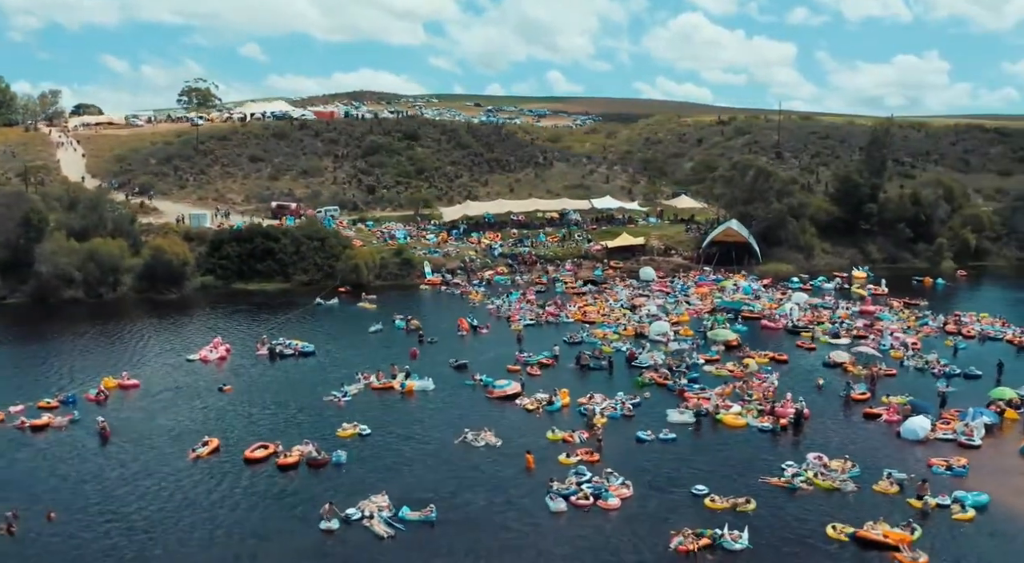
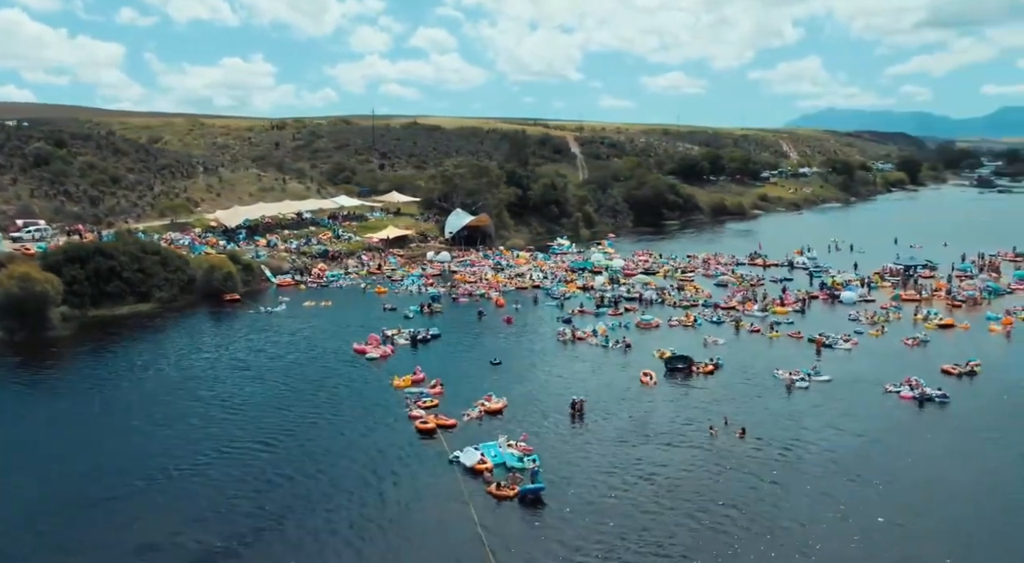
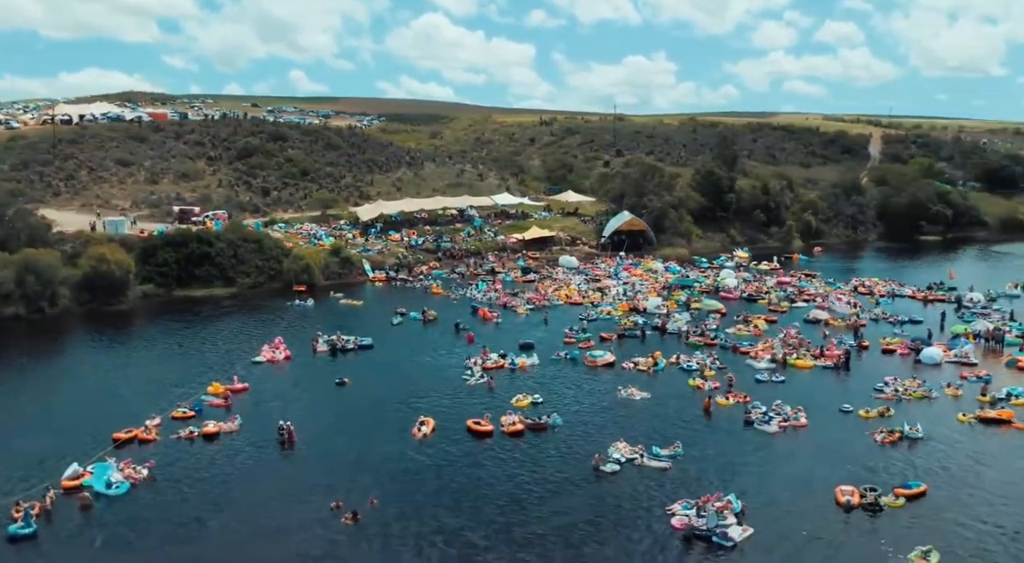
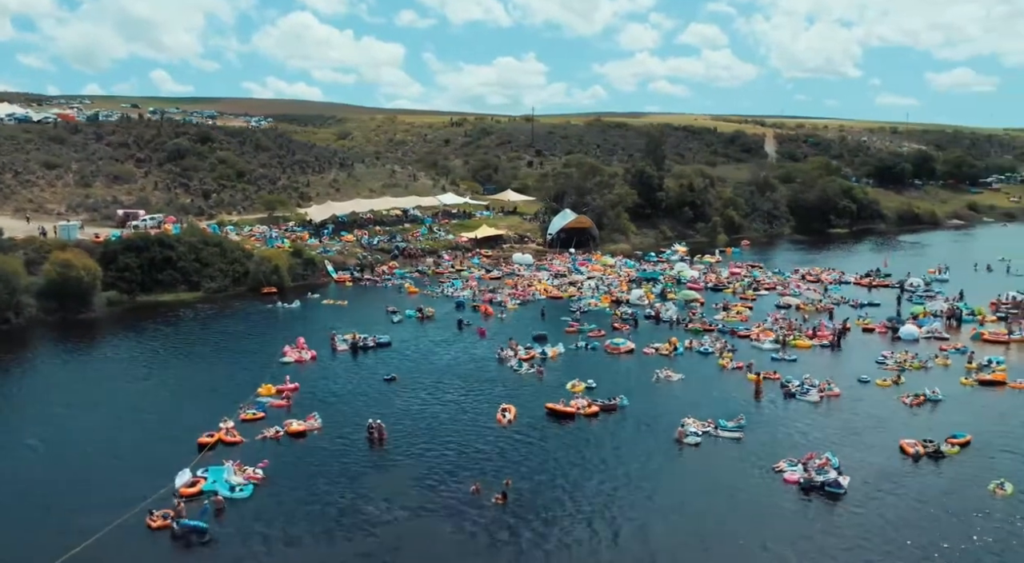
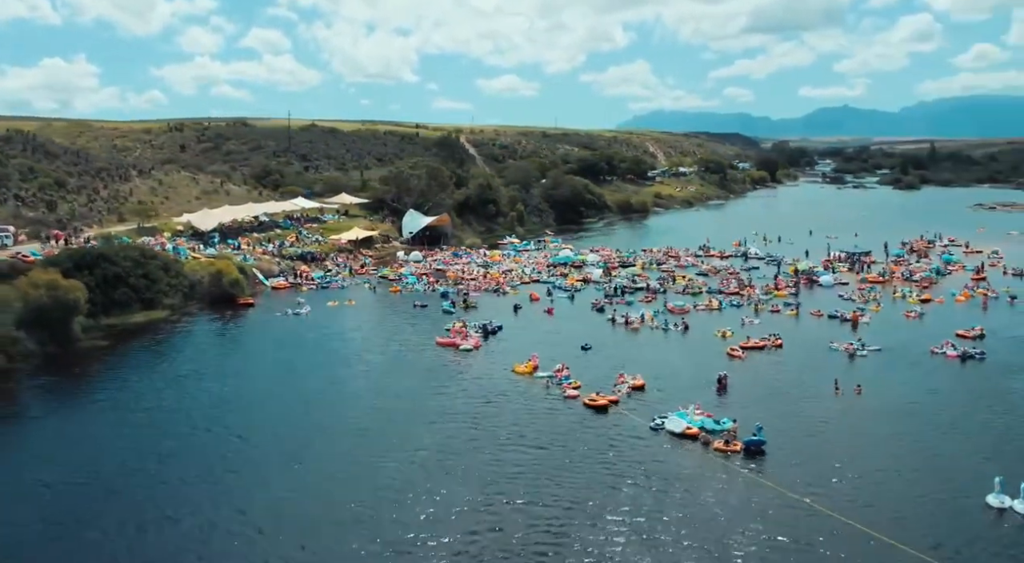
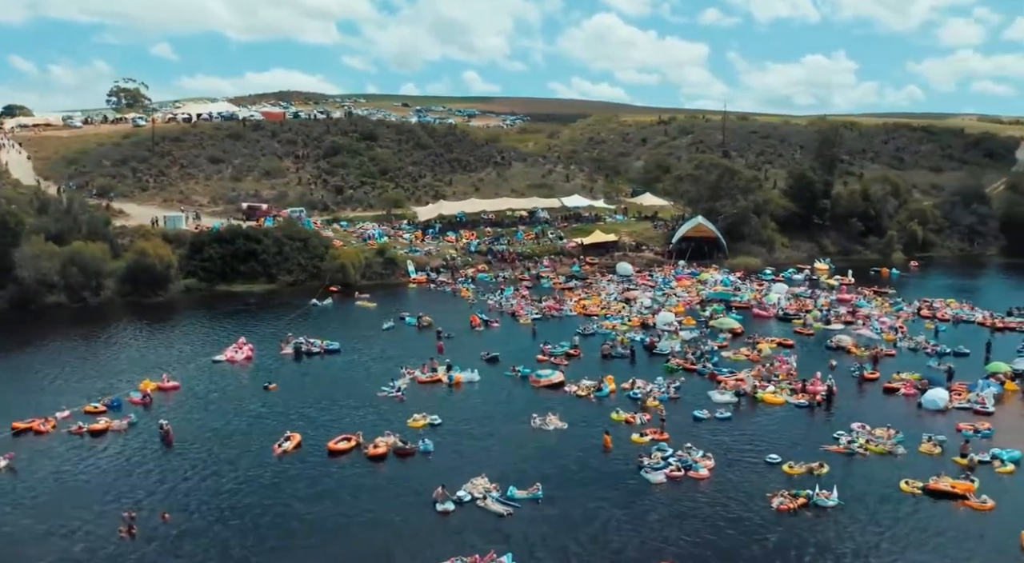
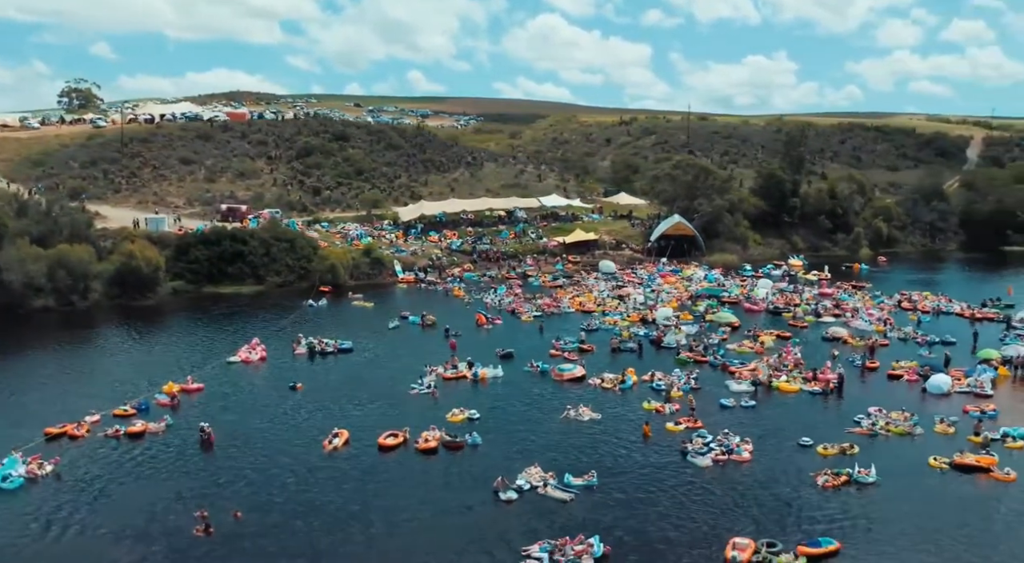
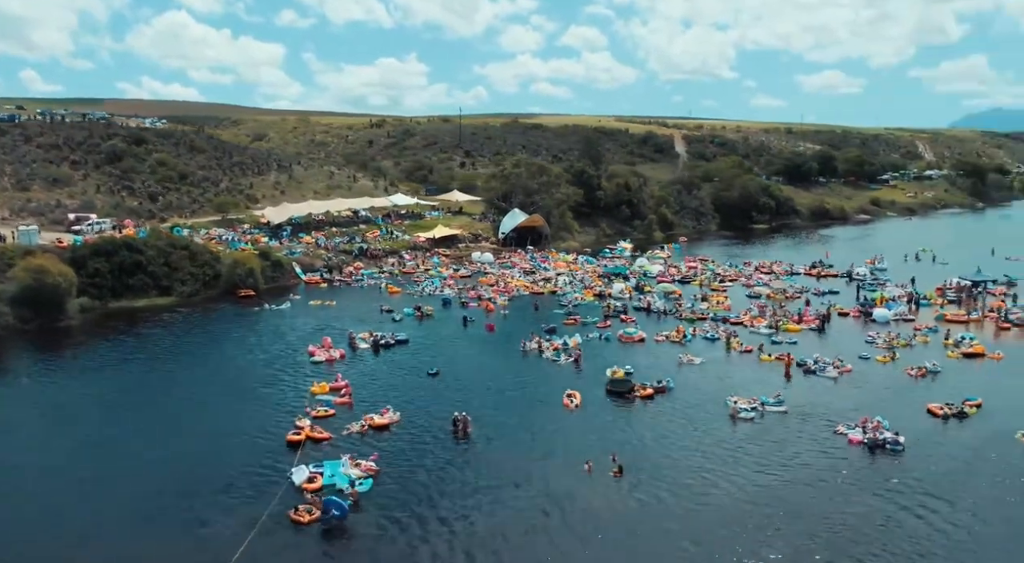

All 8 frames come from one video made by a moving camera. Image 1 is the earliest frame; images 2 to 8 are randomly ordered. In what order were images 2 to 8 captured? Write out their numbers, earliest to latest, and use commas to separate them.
6, 7, 3, 4, 8, 2, 5
